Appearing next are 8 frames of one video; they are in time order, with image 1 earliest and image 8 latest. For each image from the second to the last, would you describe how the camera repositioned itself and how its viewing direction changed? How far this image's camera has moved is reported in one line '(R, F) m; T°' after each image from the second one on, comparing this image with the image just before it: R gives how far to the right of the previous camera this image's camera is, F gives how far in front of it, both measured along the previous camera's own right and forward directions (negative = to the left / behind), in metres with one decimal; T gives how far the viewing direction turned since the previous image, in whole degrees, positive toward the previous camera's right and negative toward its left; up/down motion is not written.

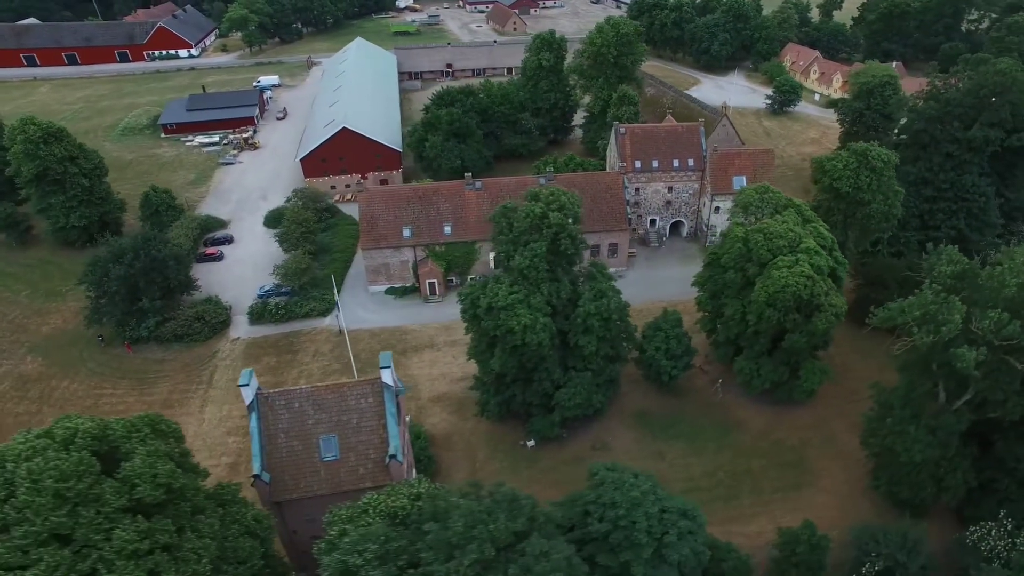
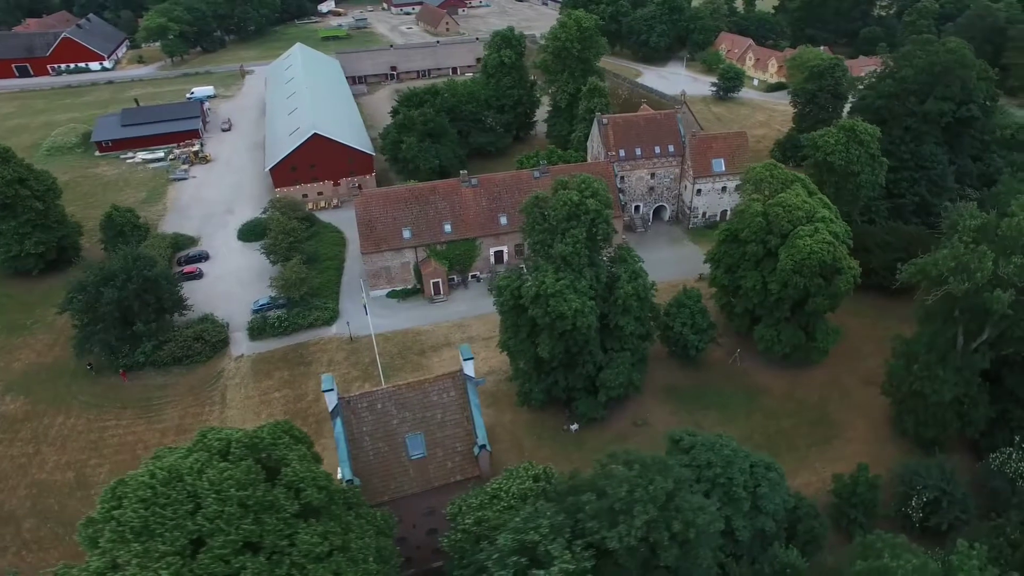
(-6.2, -0.3) m; +7°
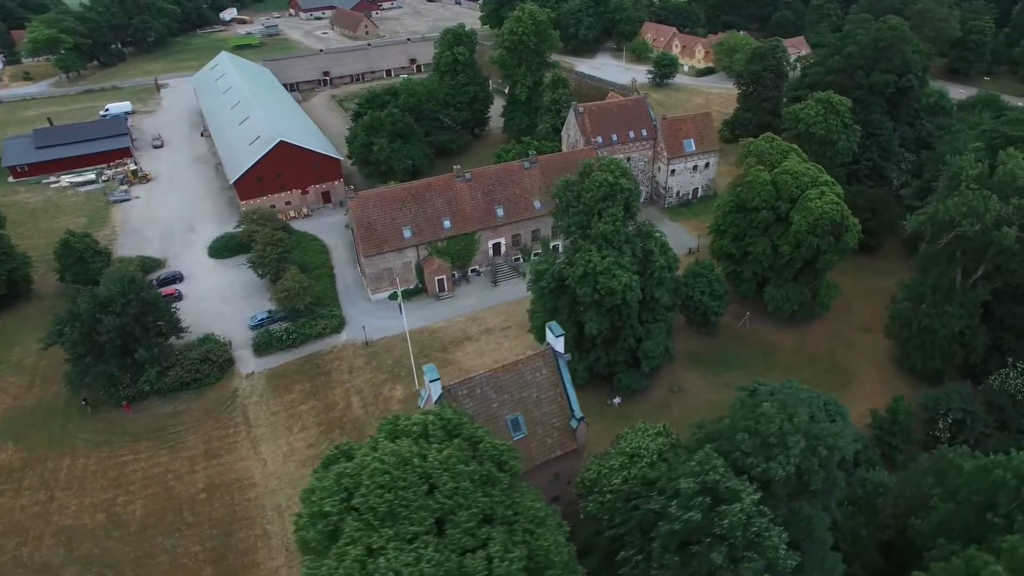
(-7.3, -0.3) m; +8°
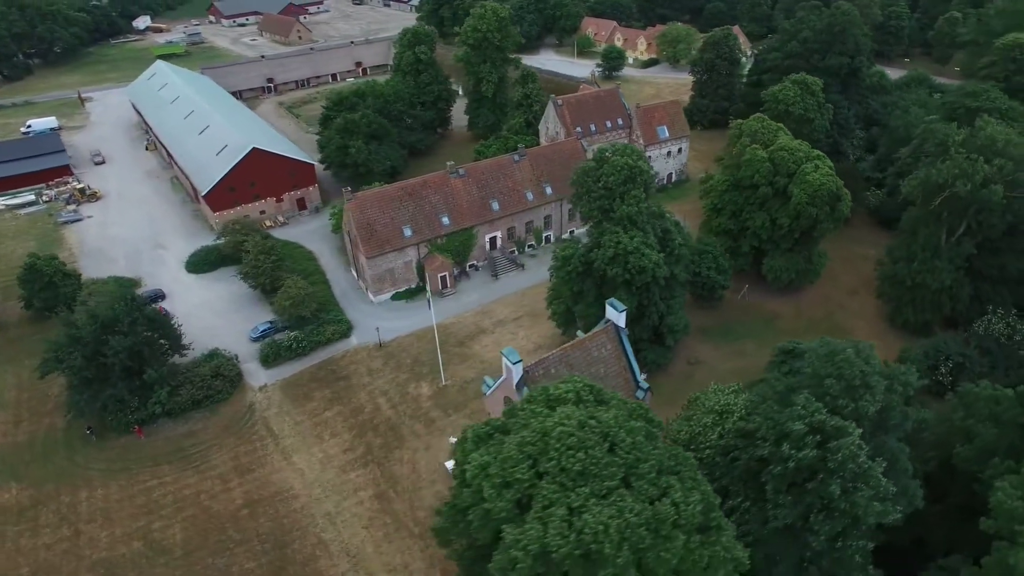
(-5.9, -0.4) m; +6°
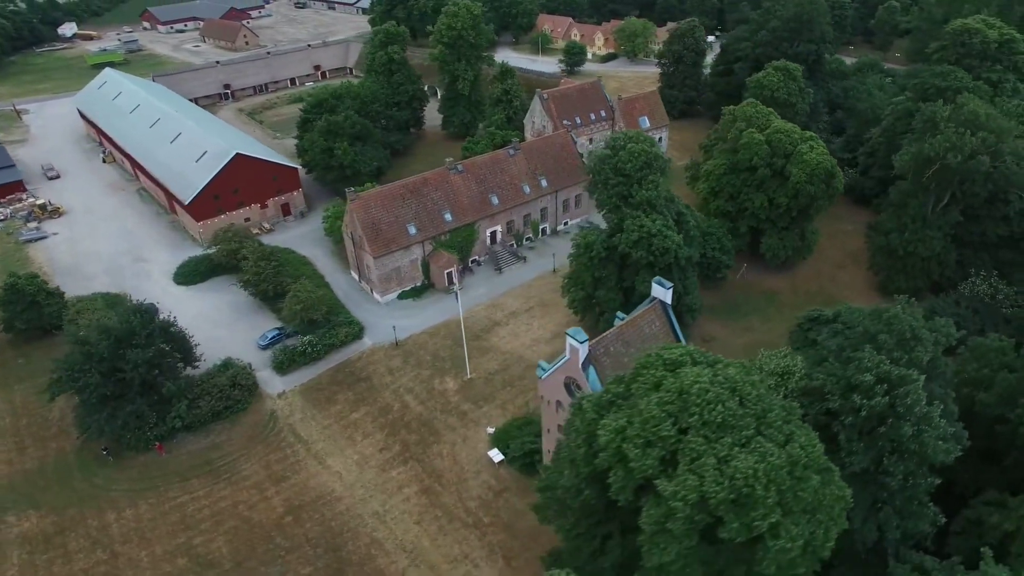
(-4.9, -0.4) m; +5°
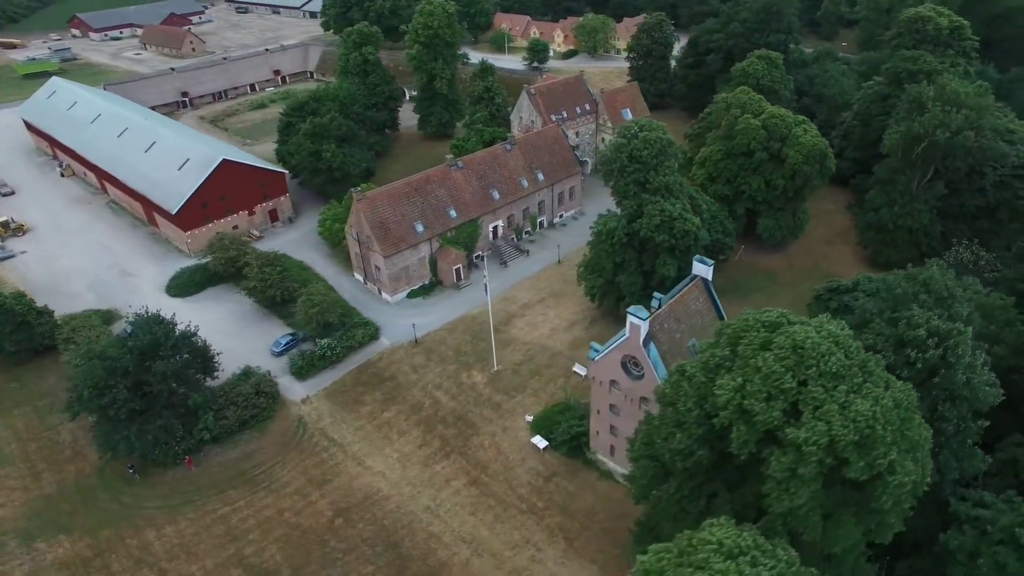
(-5.0, -0.4) m; +5°
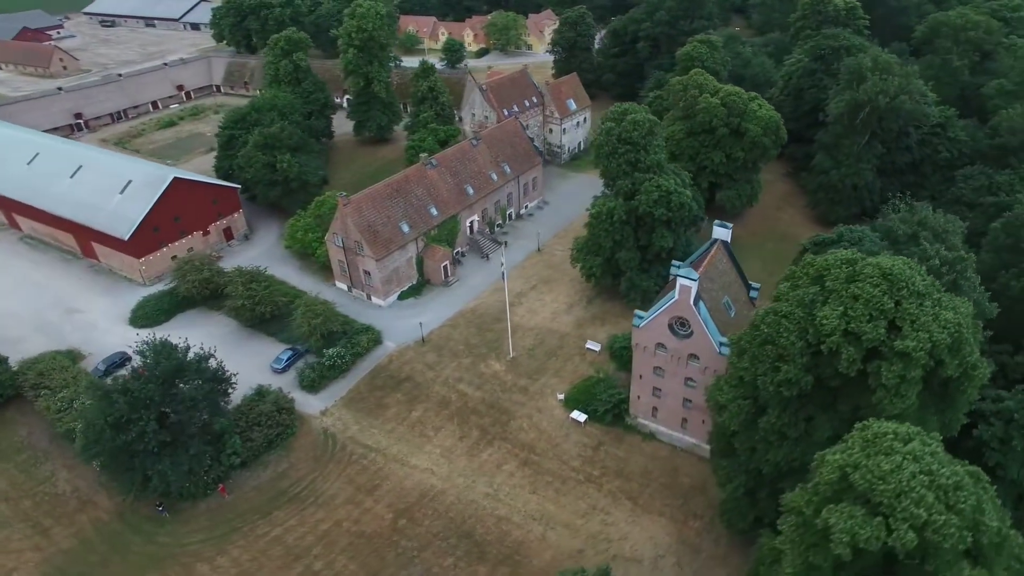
(-7.5, -0.3) m; +9°
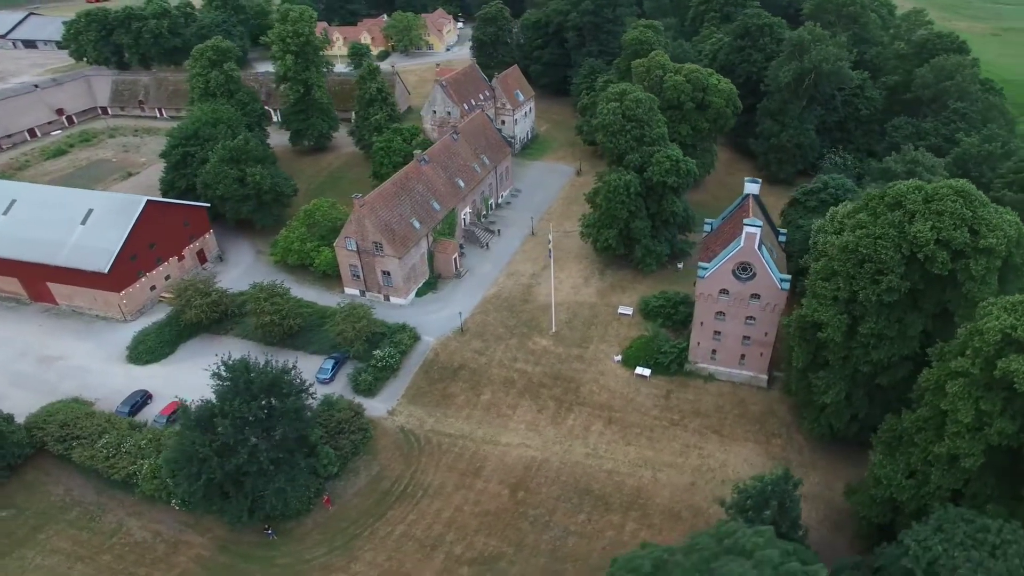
(-11.7, -0.6) m; +12°
